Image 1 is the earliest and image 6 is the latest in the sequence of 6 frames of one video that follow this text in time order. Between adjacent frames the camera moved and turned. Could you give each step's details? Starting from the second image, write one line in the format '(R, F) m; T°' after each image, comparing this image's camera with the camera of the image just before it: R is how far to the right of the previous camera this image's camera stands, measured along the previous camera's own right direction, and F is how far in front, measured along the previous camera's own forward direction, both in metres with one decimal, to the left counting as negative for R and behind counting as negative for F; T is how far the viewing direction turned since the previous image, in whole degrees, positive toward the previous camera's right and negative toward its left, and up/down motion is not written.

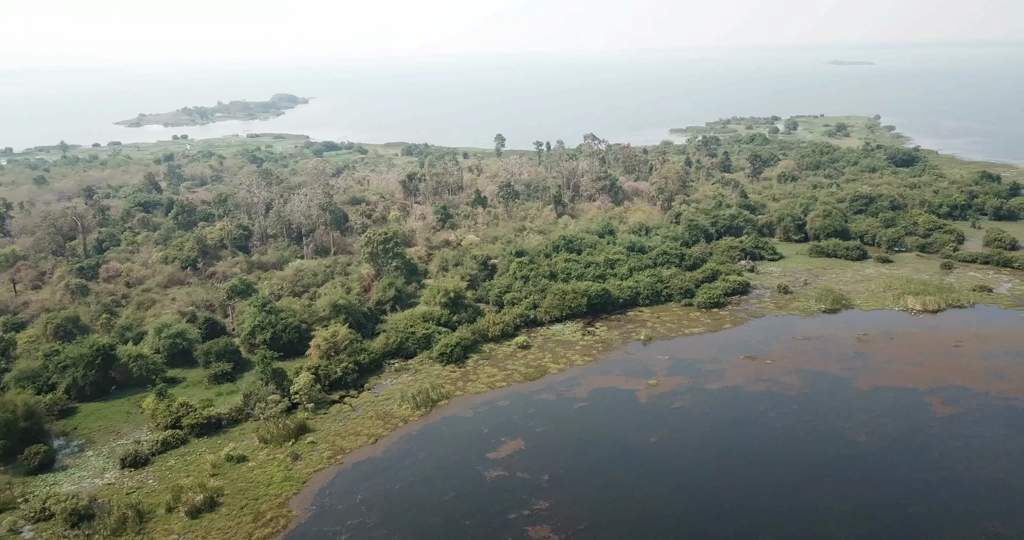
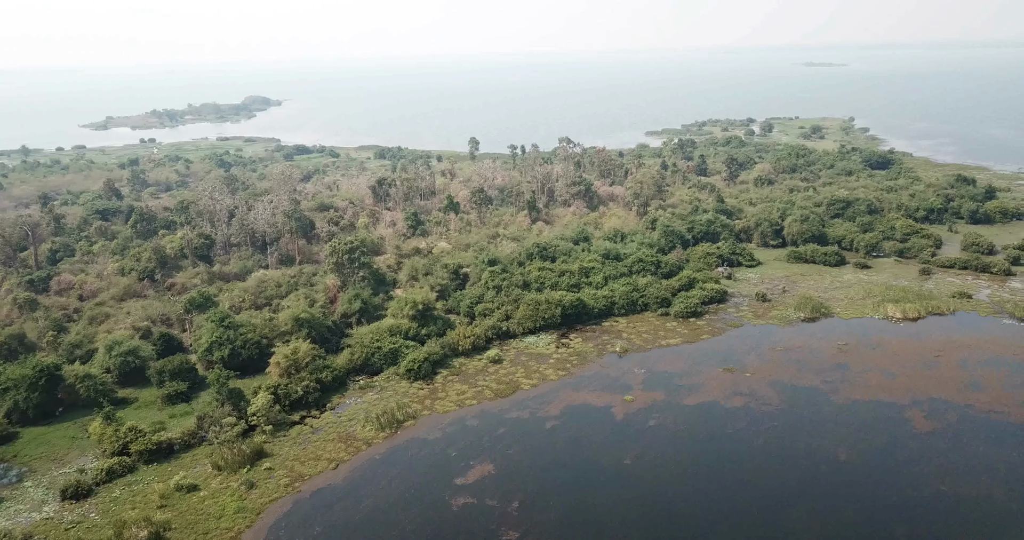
(+0.5, +1.1) m; +2°
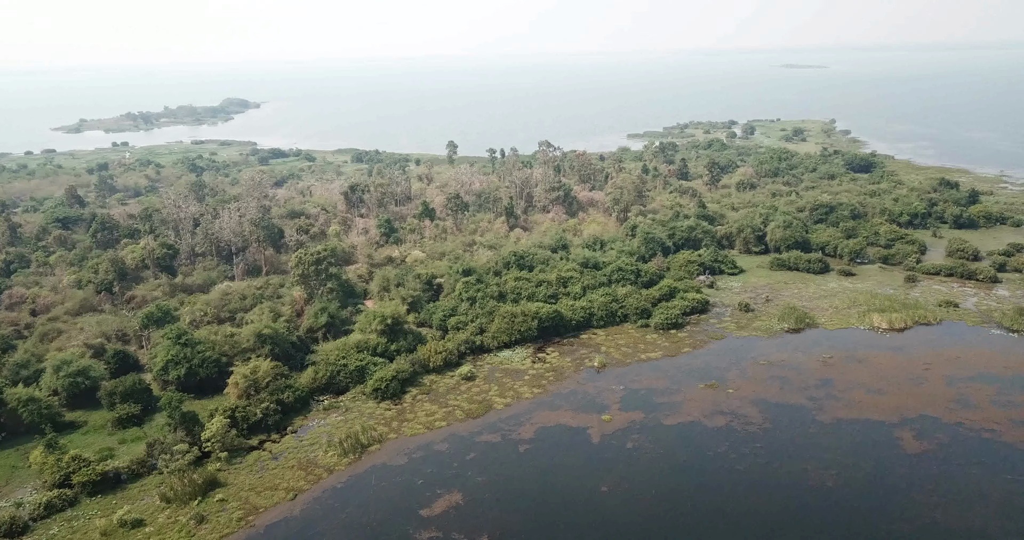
(+0.6, +1.2) m; +1°
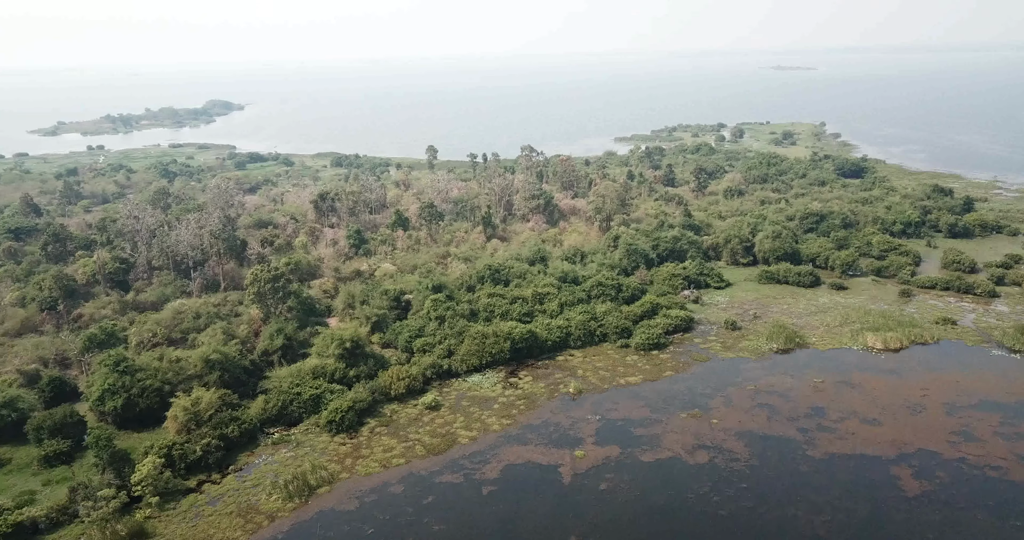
(+1.1, +1.9) m; +1°
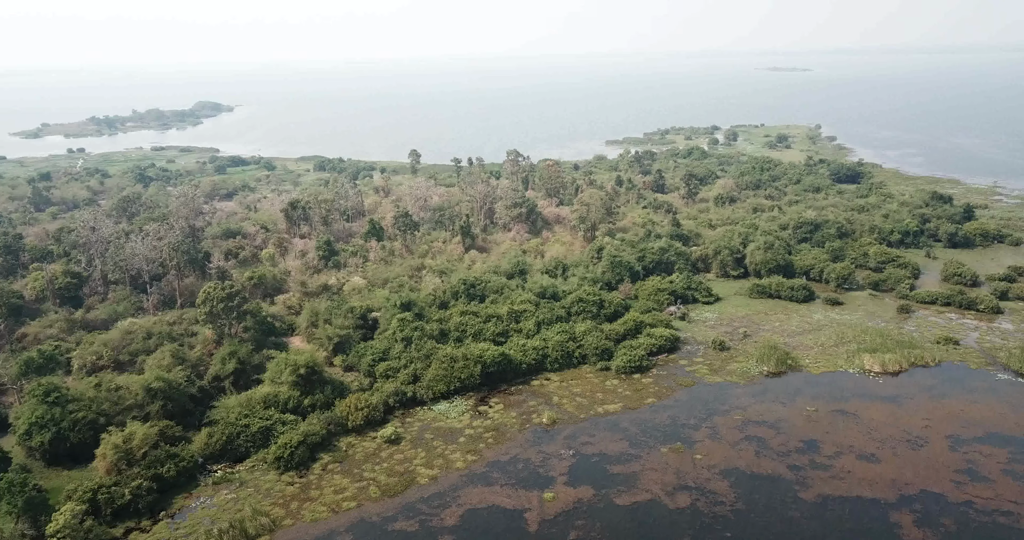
(+1.1, +1.9) m; 0°
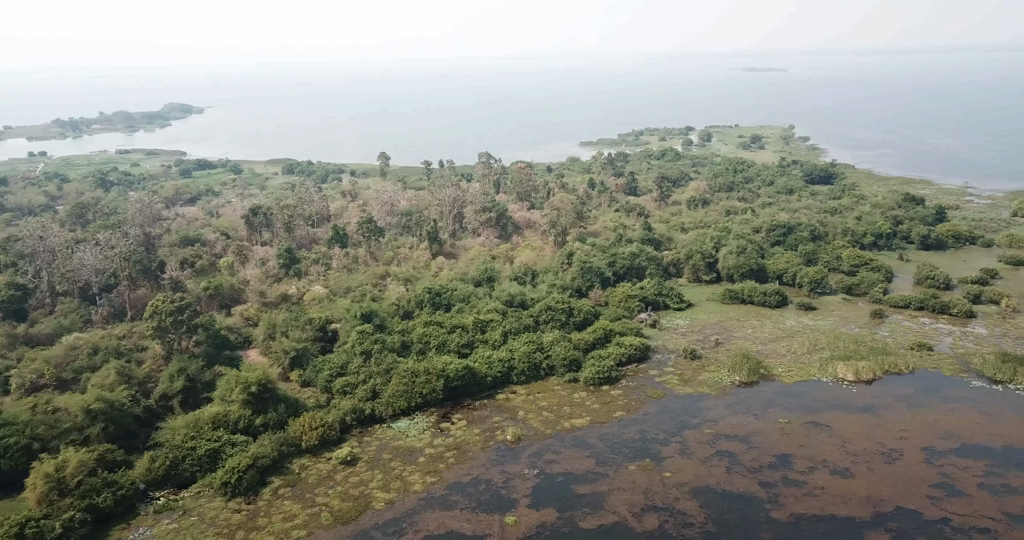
(+0.8, +0.9) m; +2°
